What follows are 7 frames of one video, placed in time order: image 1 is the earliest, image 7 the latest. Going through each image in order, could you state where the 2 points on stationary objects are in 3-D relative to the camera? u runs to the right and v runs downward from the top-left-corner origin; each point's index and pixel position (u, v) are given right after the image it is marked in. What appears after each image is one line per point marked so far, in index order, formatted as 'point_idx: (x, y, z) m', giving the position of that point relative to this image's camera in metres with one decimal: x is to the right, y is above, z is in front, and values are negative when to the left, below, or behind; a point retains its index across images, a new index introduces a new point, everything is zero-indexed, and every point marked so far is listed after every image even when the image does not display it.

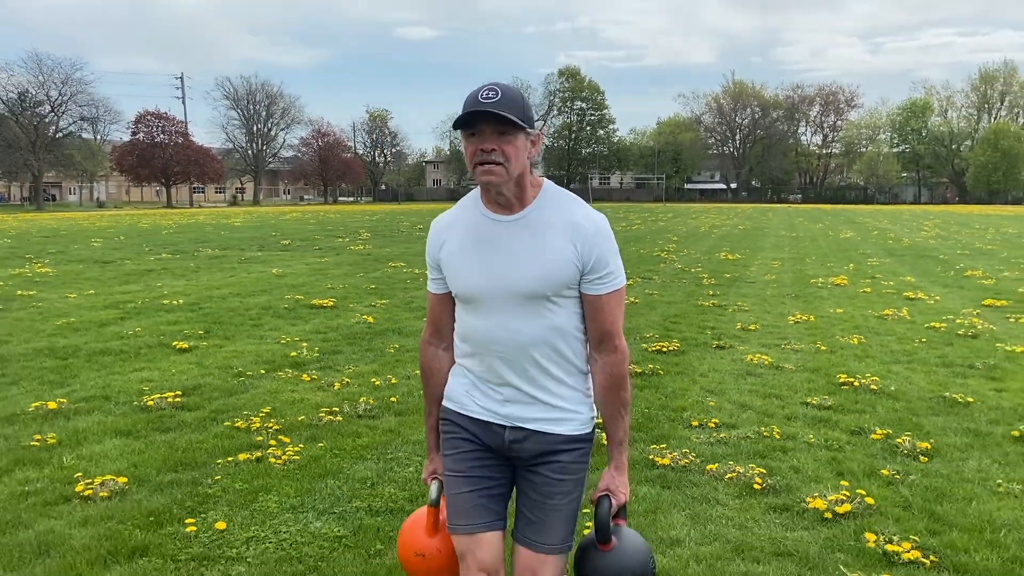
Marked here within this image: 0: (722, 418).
0: (+1.9, -1.2, +7.2) m
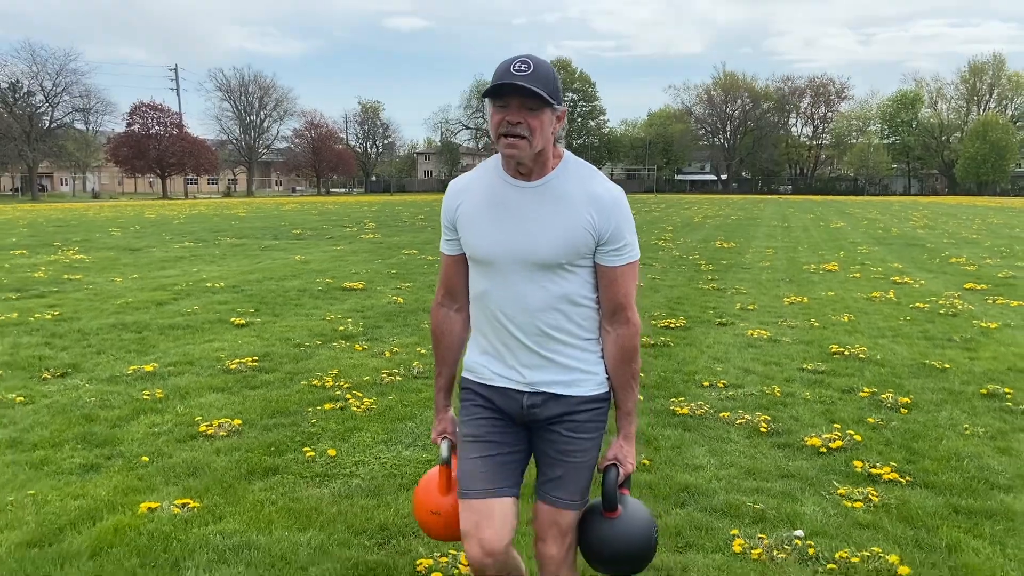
0: (+2.3, -0.9, +8.2) m
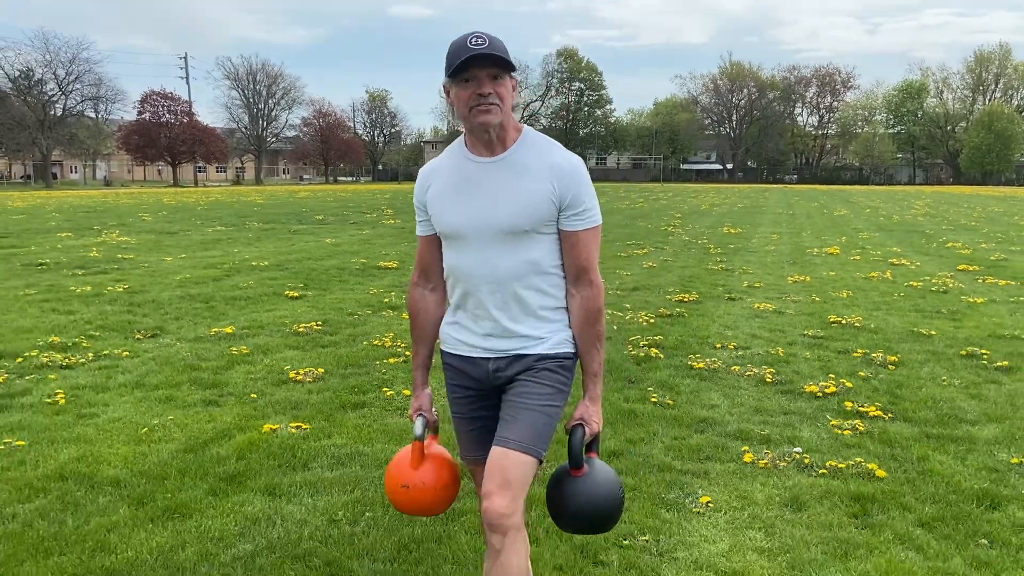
0: (+2.7, -0.6, +9.3) m
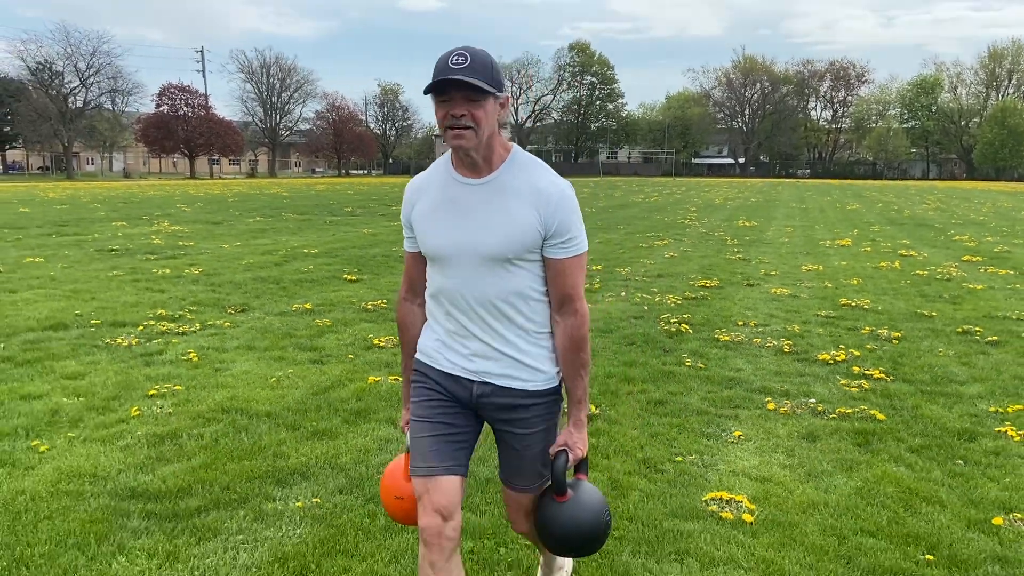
0: (+3.2, -0.4, +10.4) m
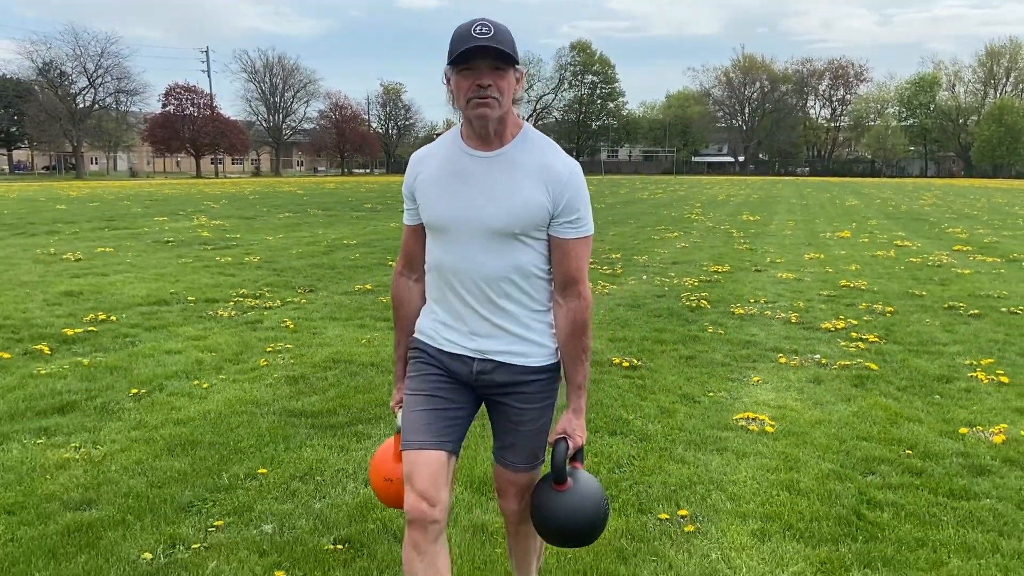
0: (+3.8, -0.2, +11.7) m
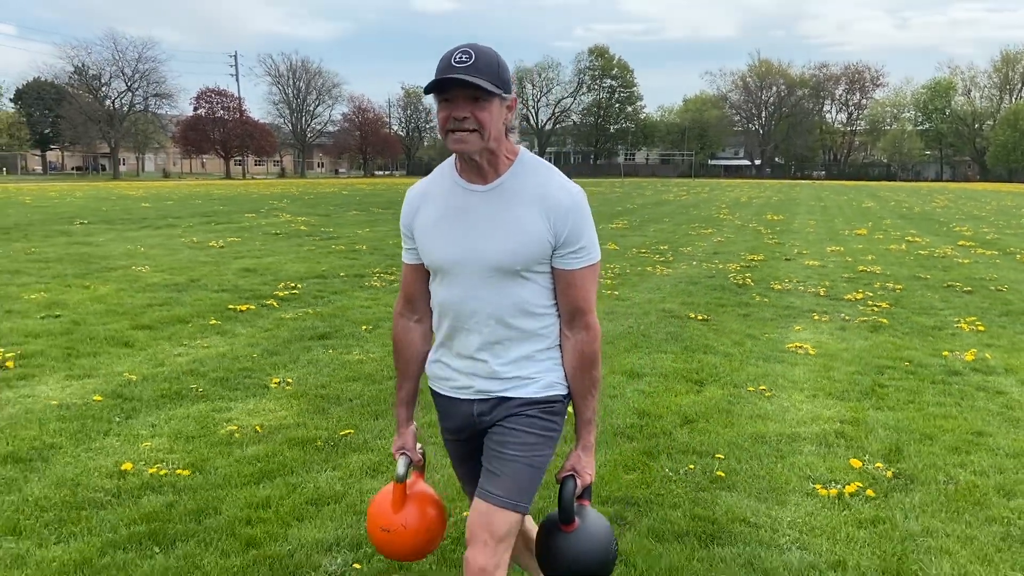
0: (+5.1, +0.2, +14.2) m
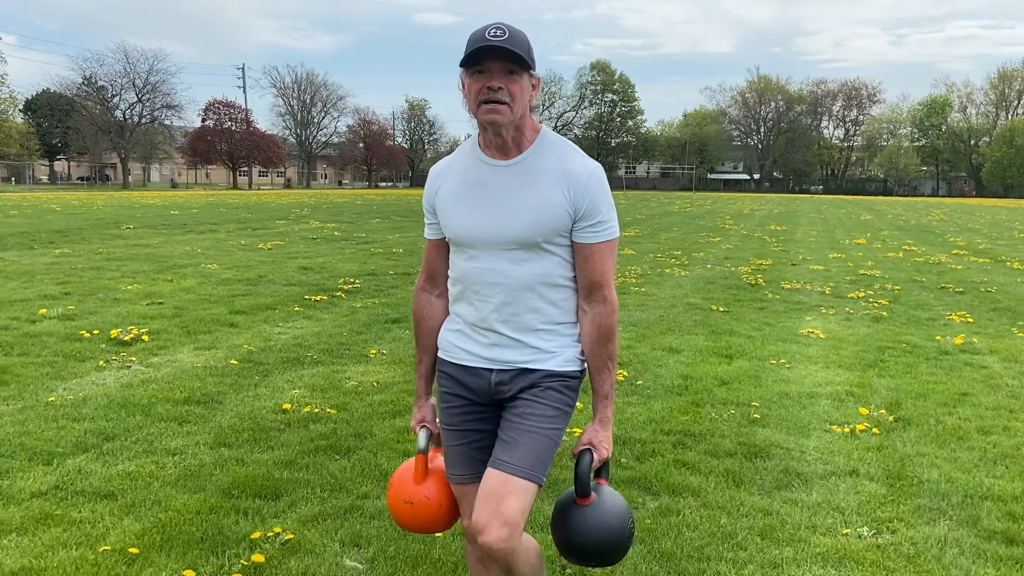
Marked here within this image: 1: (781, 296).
0: (+5.7, +0.1, +15.5) m
1: (+4.3, -0.1, +12.9) m
